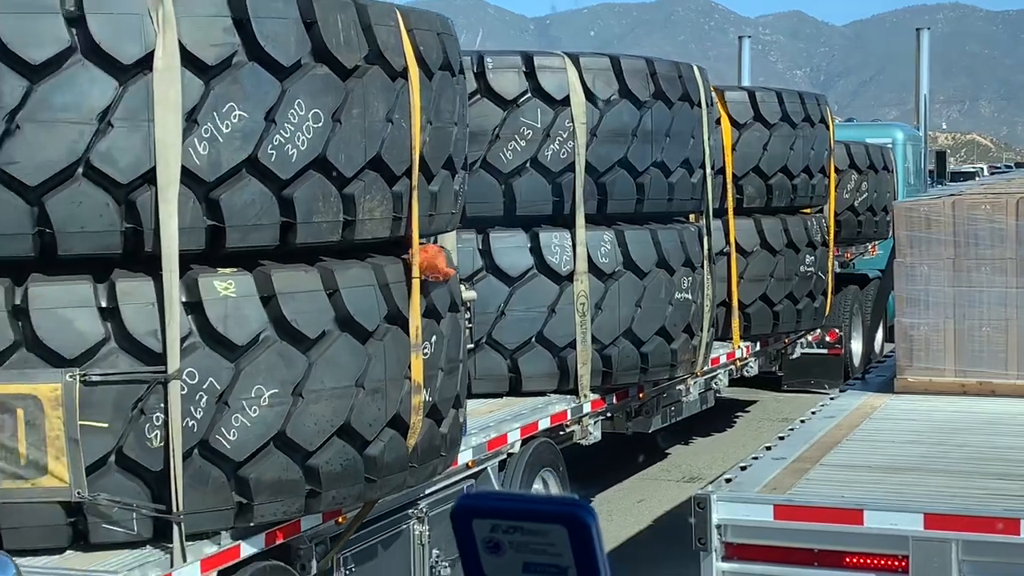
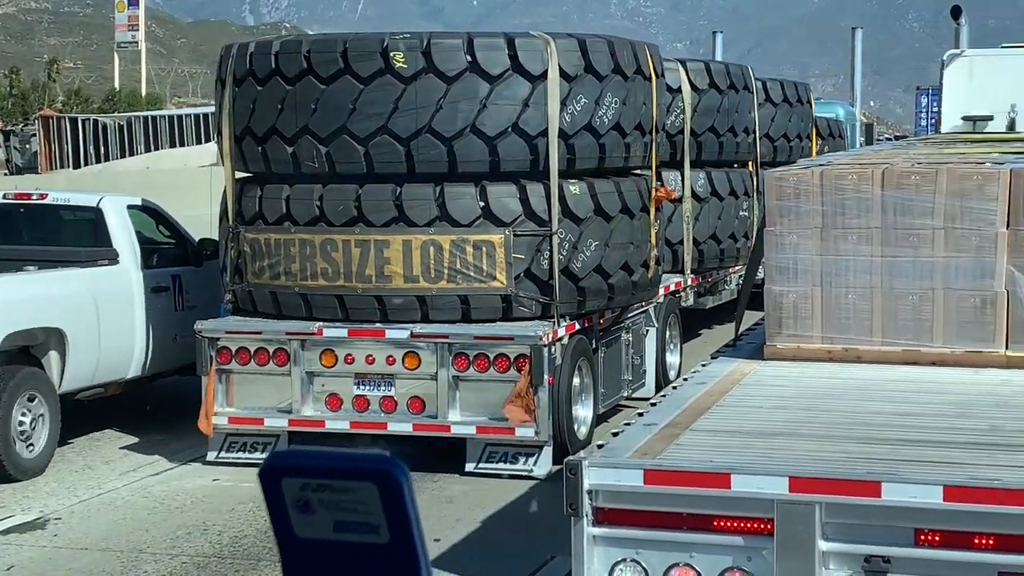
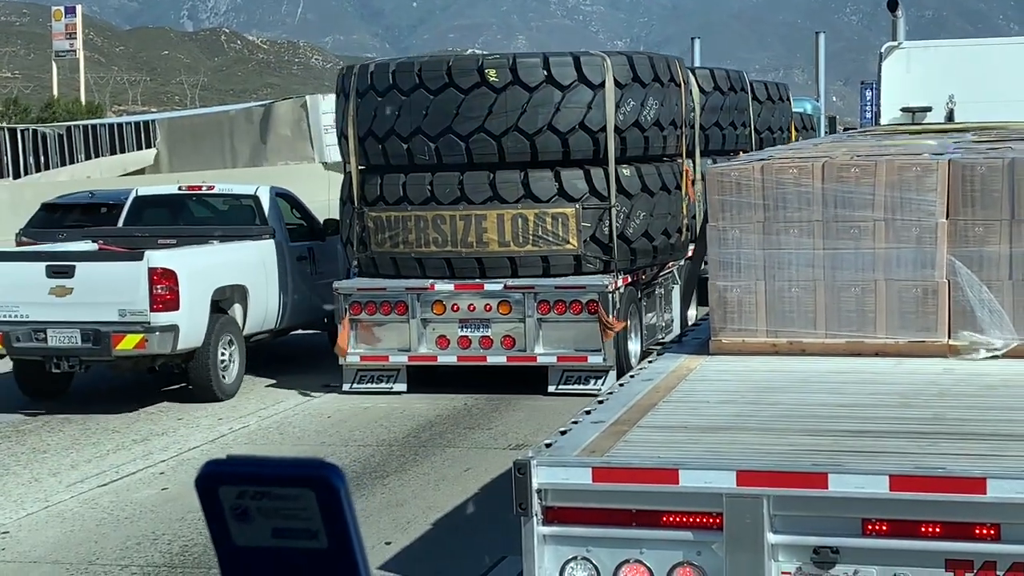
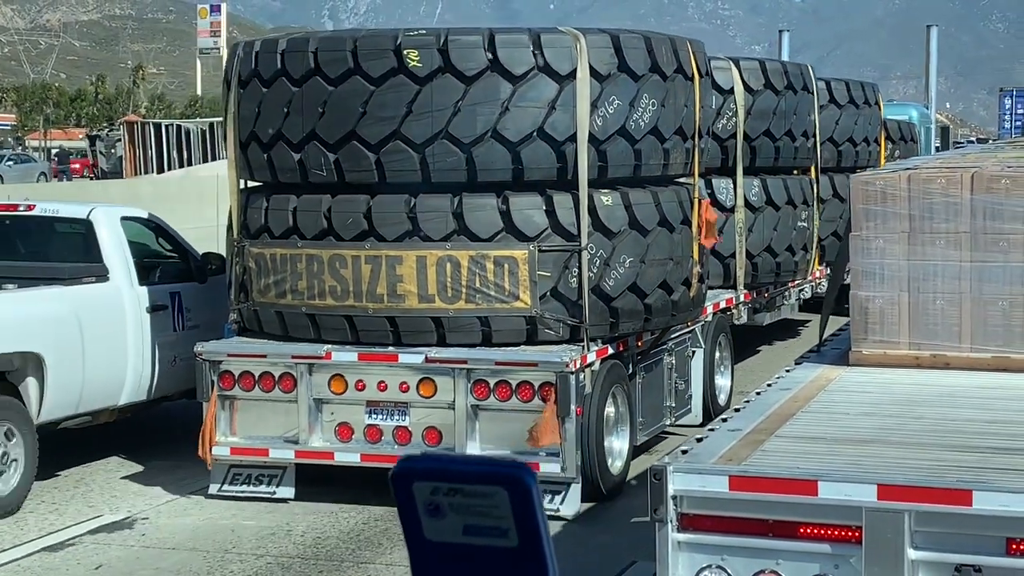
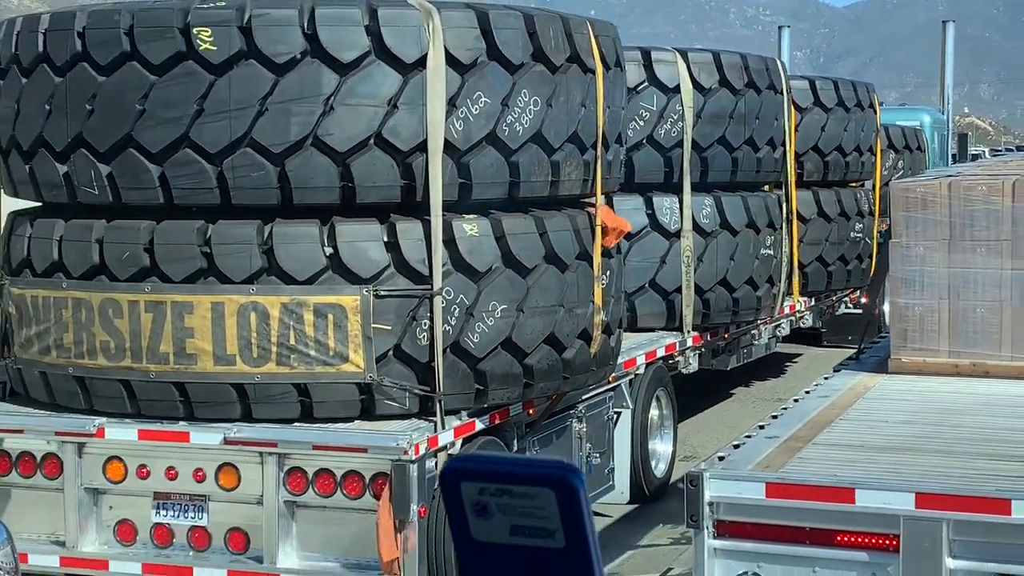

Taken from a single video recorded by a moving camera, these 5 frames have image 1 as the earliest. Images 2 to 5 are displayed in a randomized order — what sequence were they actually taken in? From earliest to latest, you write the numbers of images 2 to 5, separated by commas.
5, 4, 2, 3
